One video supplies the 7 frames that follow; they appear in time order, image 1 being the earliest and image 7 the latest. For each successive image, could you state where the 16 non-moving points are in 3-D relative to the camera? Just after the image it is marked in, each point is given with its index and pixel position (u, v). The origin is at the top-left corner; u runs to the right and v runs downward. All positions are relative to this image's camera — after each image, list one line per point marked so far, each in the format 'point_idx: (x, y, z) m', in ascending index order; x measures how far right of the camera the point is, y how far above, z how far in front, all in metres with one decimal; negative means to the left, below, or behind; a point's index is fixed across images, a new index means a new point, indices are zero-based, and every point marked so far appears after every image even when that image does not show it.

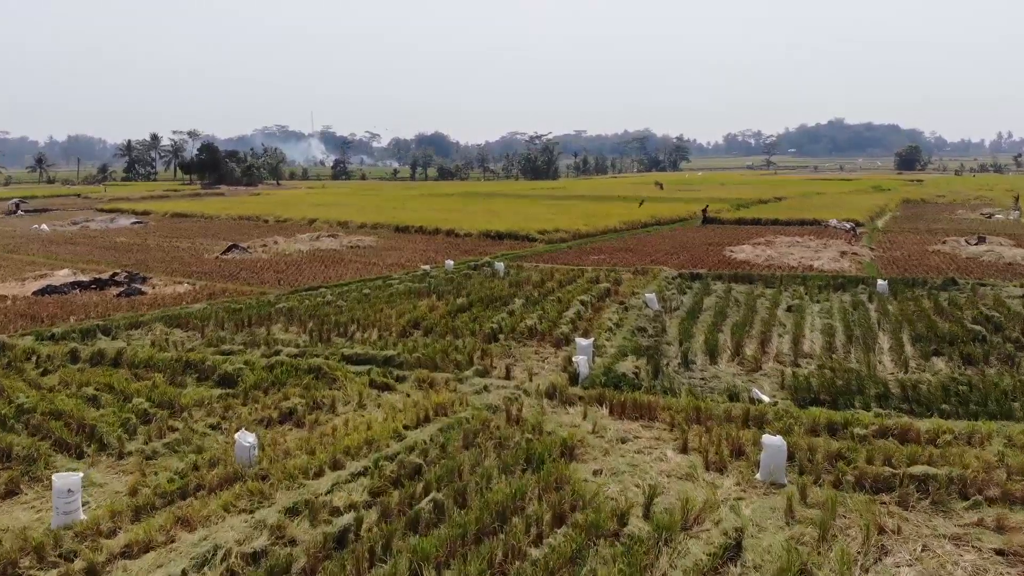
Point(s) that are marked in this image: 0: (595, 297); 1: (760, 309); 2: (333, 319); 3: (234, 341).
0: (+1.1, -0.1, +13.6) m
1: (+3.3, -0.3, +13.6) m
2: (-2.1, -0.4, +12.0) m
3: (-3.1, -0.6, +11.1) m
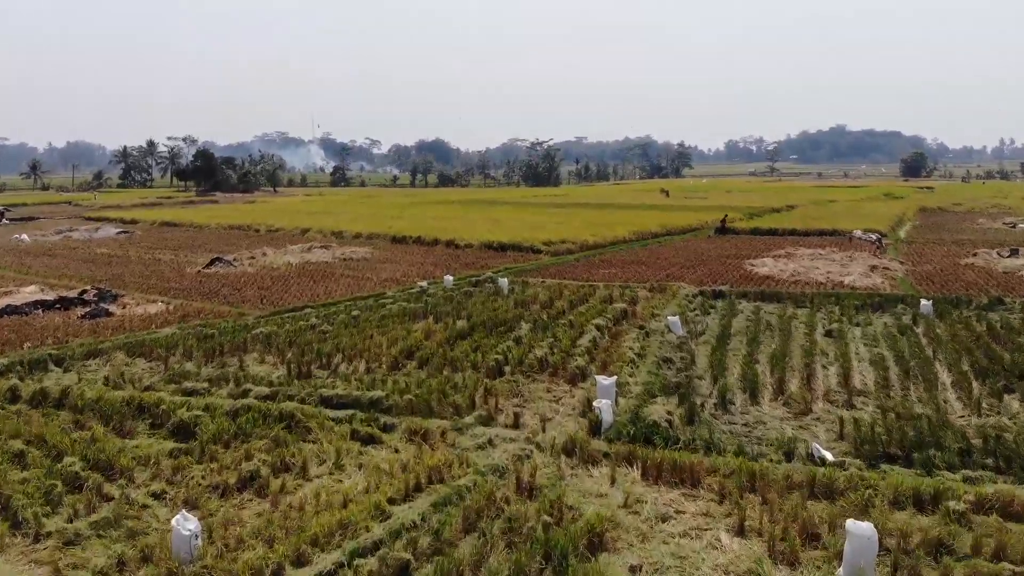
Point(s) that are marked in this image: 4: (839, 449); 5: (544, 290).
0: (+1.2, -0.4, +12.1) m
1: (+3.4, -0.6, +12.1) m
2: (-2.1, -0.6, +10.5) m
3: (-3.0, -0.9, +9.7) m
4: (+2.5, -1.2, +7.7) m
5: (+0.5, 0.0, +15.4) m
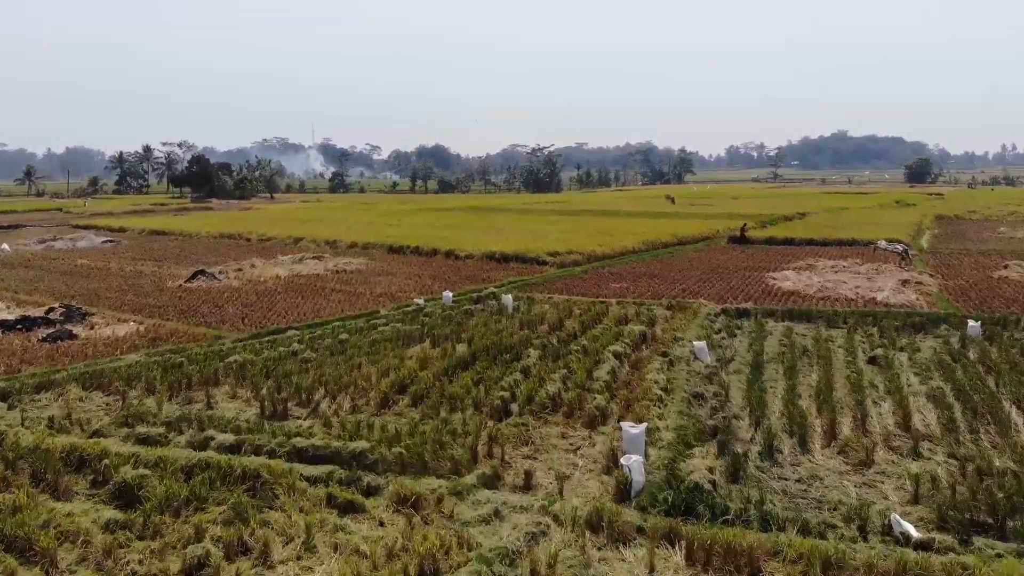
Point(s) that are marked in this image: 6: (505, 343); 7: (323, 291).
0: (+1.3, -0.6, +10.8) m
1: (+3.5, -0.8, +10.8) m
2: (-2.0, -0.9, +9.2) m
3: (-2.9, -1.1, +8.4) m
4: (+2.6, -1.4, +6.4) m
5: (+0.6, -0.3, +14.1) m
6: (-0.1, -0.6, +10.8) m
7: (-3.1, 0.0, +16.7) m
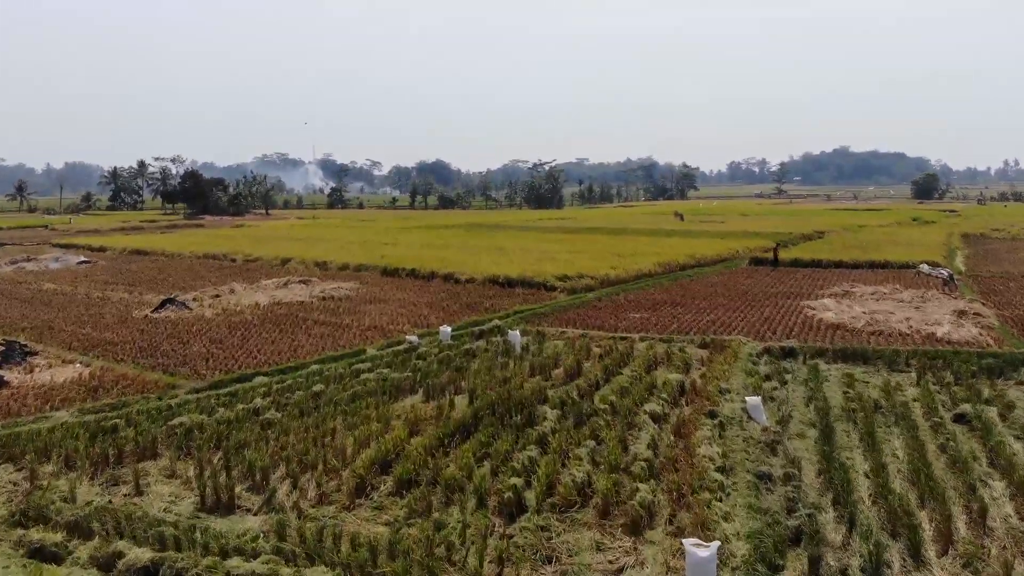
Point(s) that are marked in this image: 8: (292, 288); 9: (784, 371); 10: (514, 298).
0: (+1.4, -1.0, +8.9) m
1: (+3.6, -1.2, +8.8) m
2: (-1.9, -1.2, +7.2) m
3: (-2.8, -1.4, +6.4) m
4: (+2.7, -1.8, +4.4) m
5: (+0.7, -0.7, +12.1) m
6: (0.0, -1.0, +8.8) m
7: (-3.0, -0.5, +14.7) m
8: (-4.3, 0.0, +19.5) m
9: (+3.0, -0.9, +11.0) m
10: (0.0, -0.2, +17.3) m
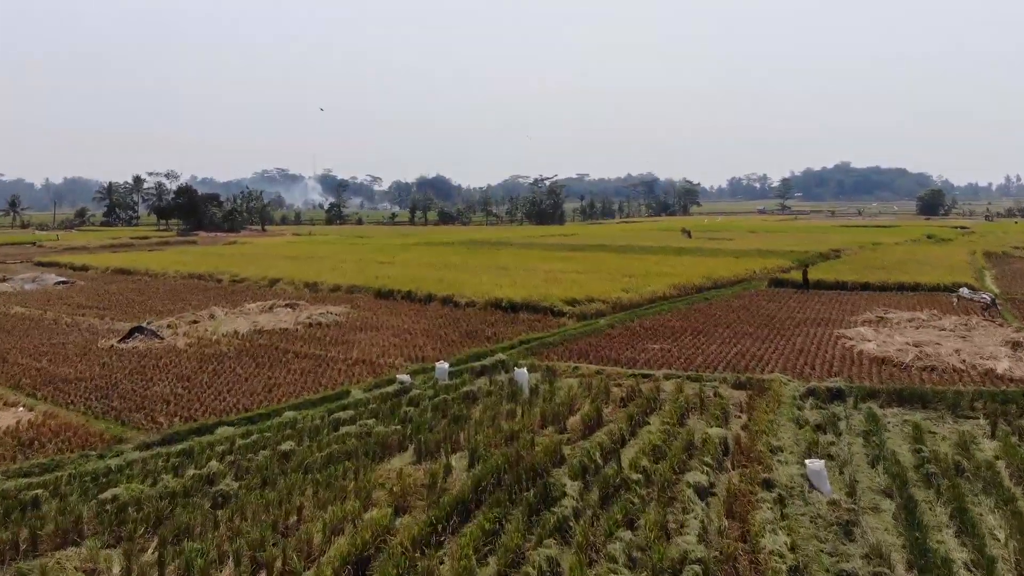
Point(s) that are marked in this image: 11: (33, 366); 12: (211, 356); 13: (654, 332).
0: (+1.4, -1.3, +7.3) m
1: (+3.6, -1.5, +7.3) m
2: (-1.8, -1.5, +5.7) m
3: (-2.8, -1.7, +4.8) m
4: (+2.7, -2.0, +2.9) m
5: (+0.7, -1.0, +10.6) m
6: (+0.1, -1.2, +7.3) m
7: (-3.0, -0.9, +13.2) m
8: (-4.2, -0.4, +18.0) m
9: (+3.0, -1.2, +9.5) m
10: (+0.1, -0.6, +15.8) m
11: (-6.2, -1.0, +13.2) m
12: (-4.0, -0.9, +13.3) m
13: (+2.2, -0.7, +15.2) m
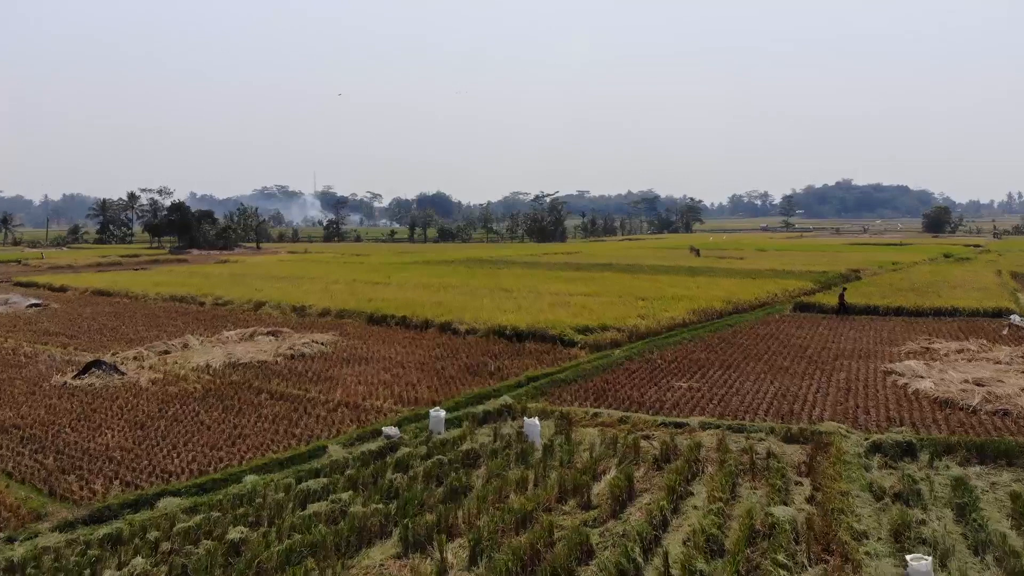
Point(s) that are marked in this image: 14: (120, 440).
0: (+1.5, -1.5, +5.6) m
1: (+3.7, -1.7, +5.6) m
2: (-1.7, -1.7, +4.0) m
3: (-2.7, -1.9, +3.1) m
4: (+2.8, -2.2, +1.2) m
5: (+0.8, -1.3, +8.9) m
6: (+0.2, -1.5, +5.6) m
7: (-2.9, -1.2, +11.5) m
8: (-4.1, -0.9, +16.3) m
9: (+3.1, -1.5, +7.8) m
10: (+0.2, -1.0, +14.1) m
11: (-6.2, -1.3, +11.6) m
12: (-3.9, -1.3, +11.7) m
13: (+2.2, -1.1, +13.6) m
14: (-3.8, -1.4, +9.7) m
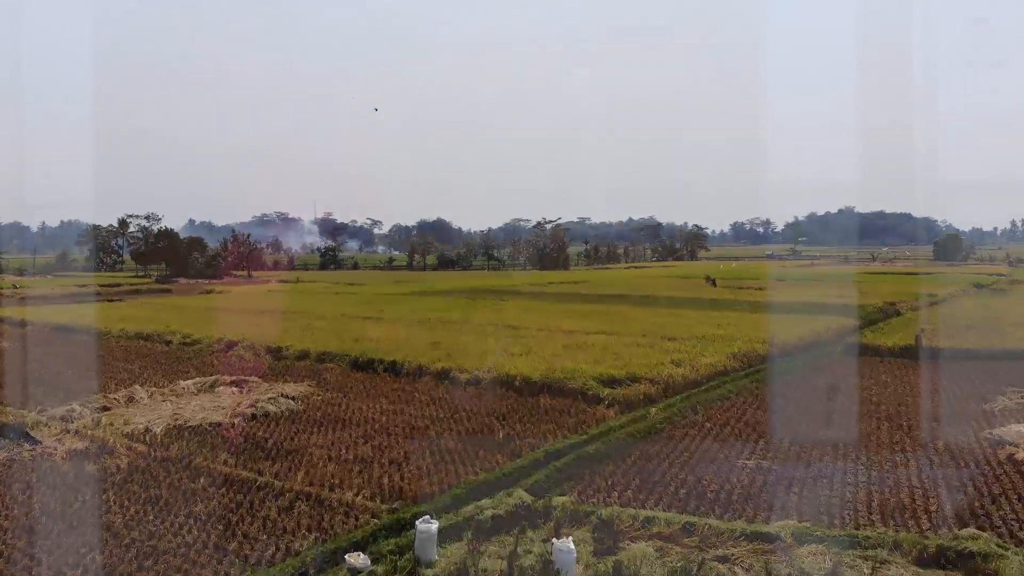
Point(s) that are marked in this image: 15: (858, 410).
0: (+1.6, -1.8, +2.9) m
1: (+3.9, -2.0, +2.9) m
2: (-1.6, -1.9, +1.3) m
3: (-2.5, -2.1, +0.4) m
4: (+2.9, -2.3, -1.5) m
5: (+0.9, -1.7, +6.2) m
6: (+0.3, -1.8, +2.9) m
7: (-2.8, -1.7, +8.8) m
8: (-4.0, -1.4, +13.6) m
9: (+3.3, -1.9, +5.1) m
10: (+0.3, -1.5, +11.4) m
11: (-6.0, -1.8, +8.9) m
12: (-3.7, -1.7, +9.0) m
13: (+2.4, -1.6, +10.9) m
14: (-3.6, -1.8, +7.0) m
15: (+4.2, -1.5, +12.5) m
